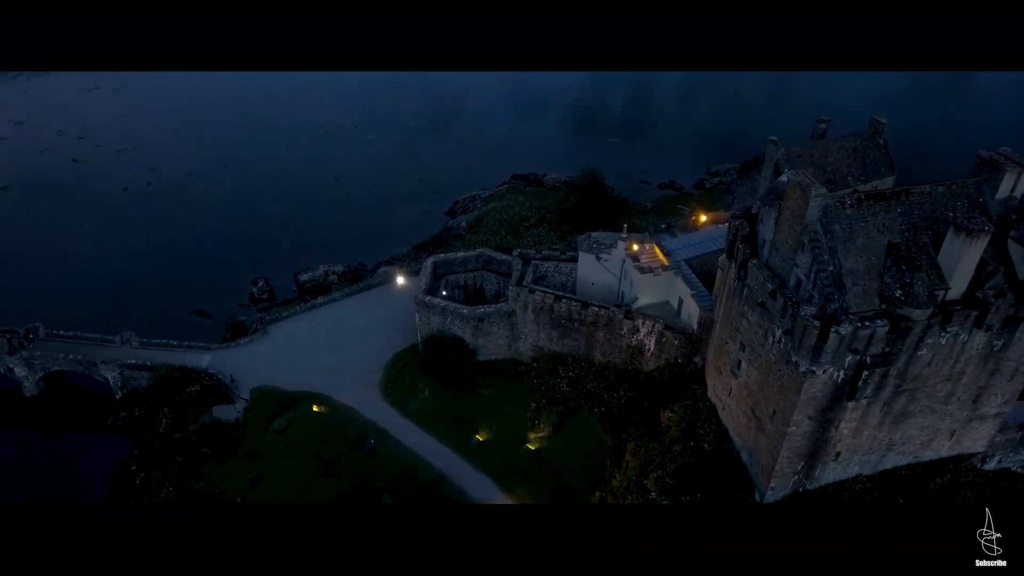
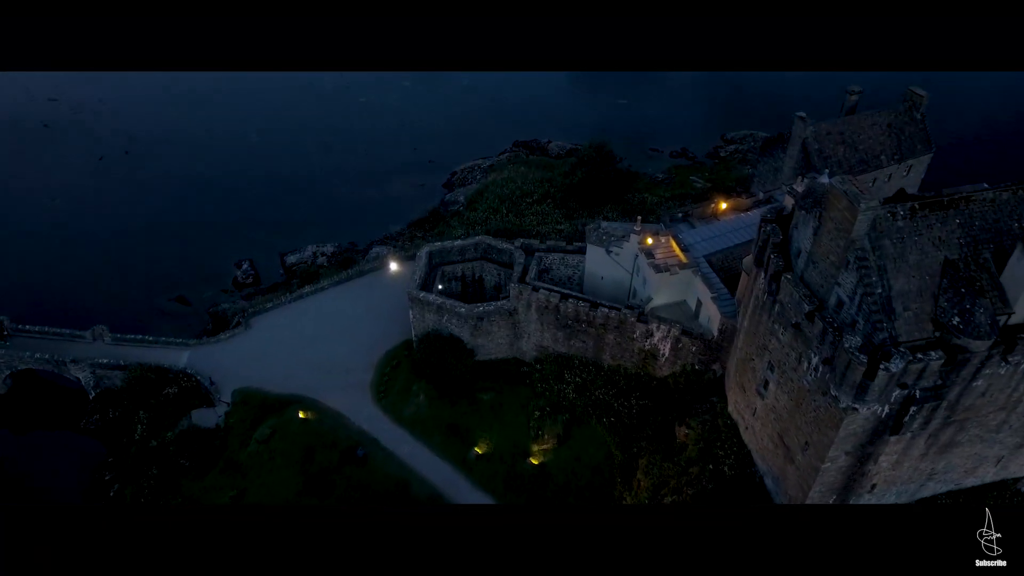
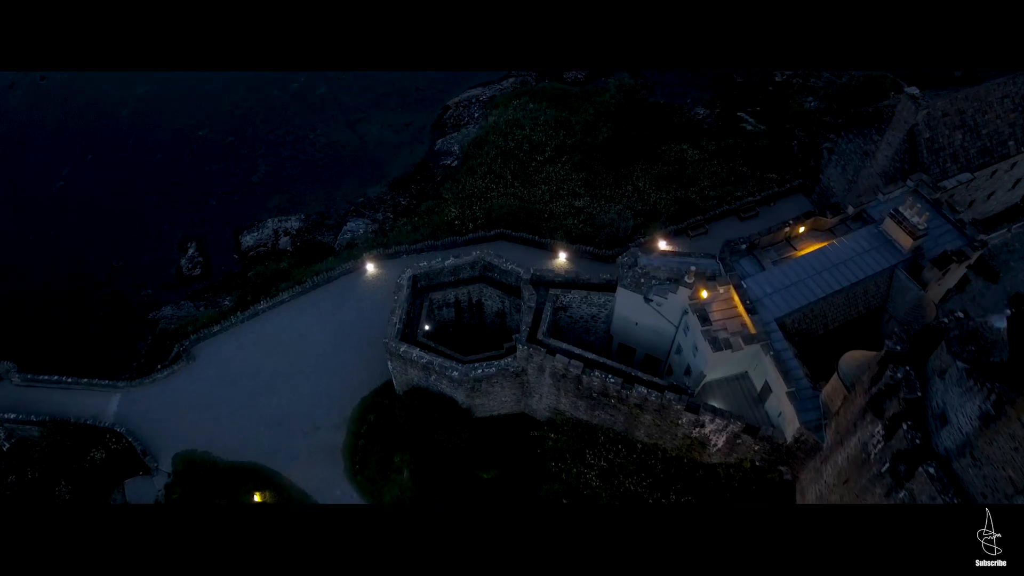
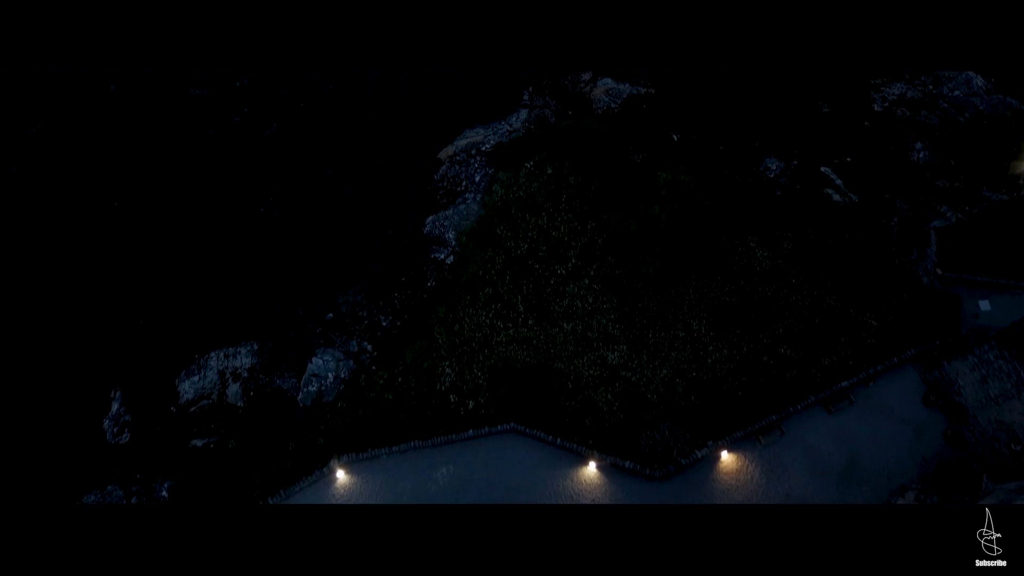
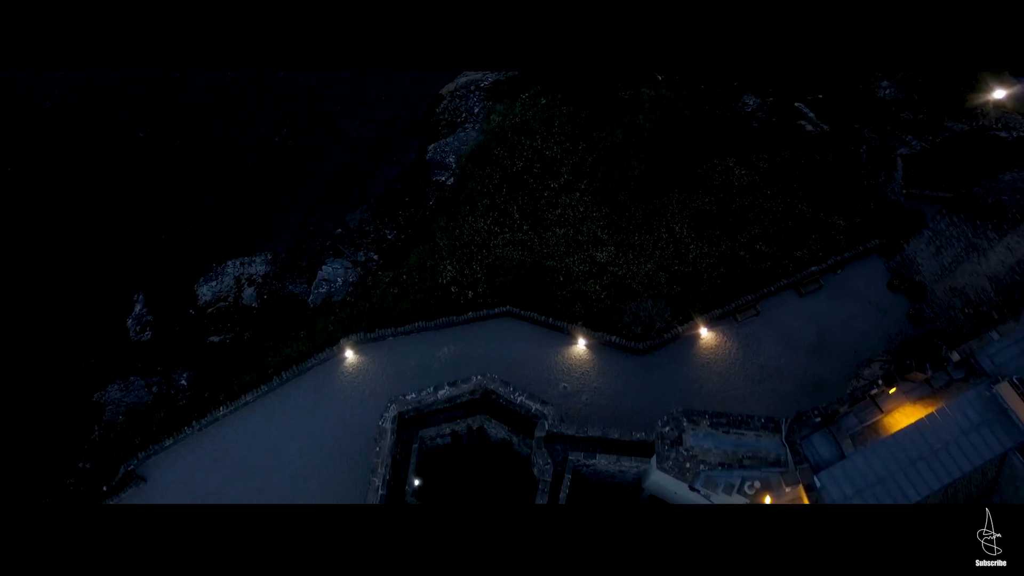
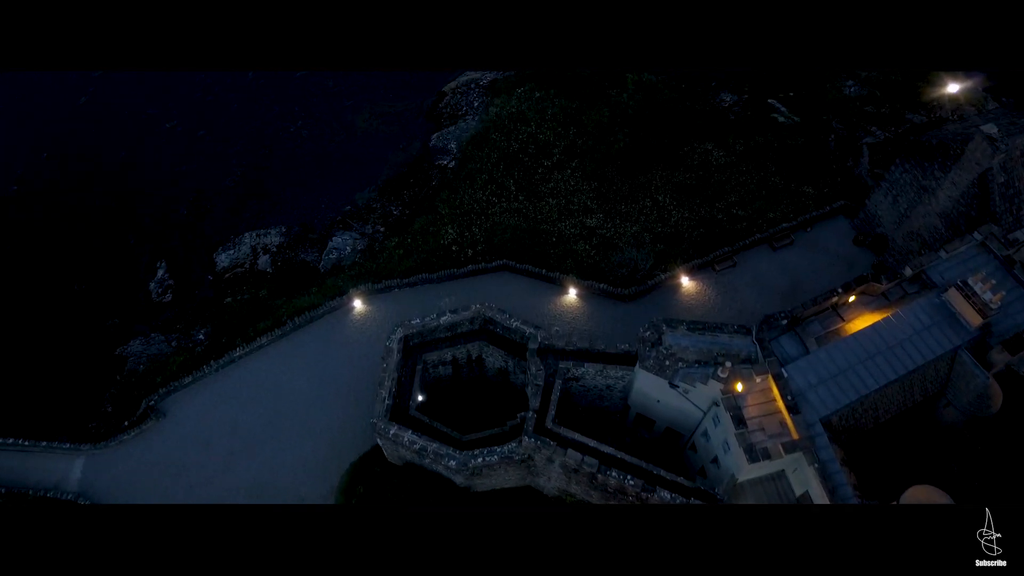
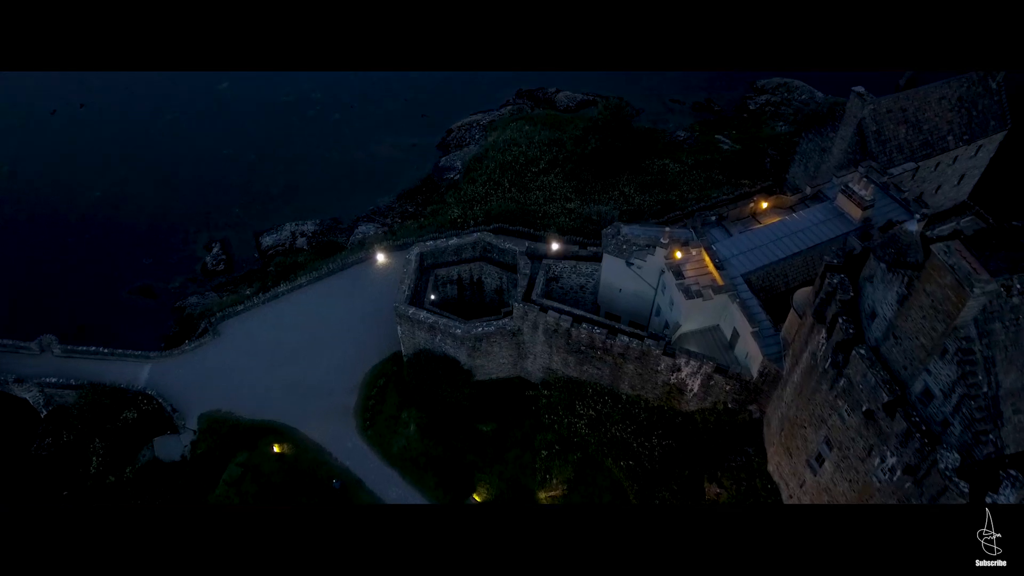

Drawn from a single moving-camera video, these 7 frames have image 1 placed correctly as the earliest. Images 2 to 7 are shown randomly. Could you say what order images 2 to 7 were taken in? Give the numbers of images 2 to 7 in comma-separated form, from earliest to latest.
2, 7, 3, 6, 5, 4
